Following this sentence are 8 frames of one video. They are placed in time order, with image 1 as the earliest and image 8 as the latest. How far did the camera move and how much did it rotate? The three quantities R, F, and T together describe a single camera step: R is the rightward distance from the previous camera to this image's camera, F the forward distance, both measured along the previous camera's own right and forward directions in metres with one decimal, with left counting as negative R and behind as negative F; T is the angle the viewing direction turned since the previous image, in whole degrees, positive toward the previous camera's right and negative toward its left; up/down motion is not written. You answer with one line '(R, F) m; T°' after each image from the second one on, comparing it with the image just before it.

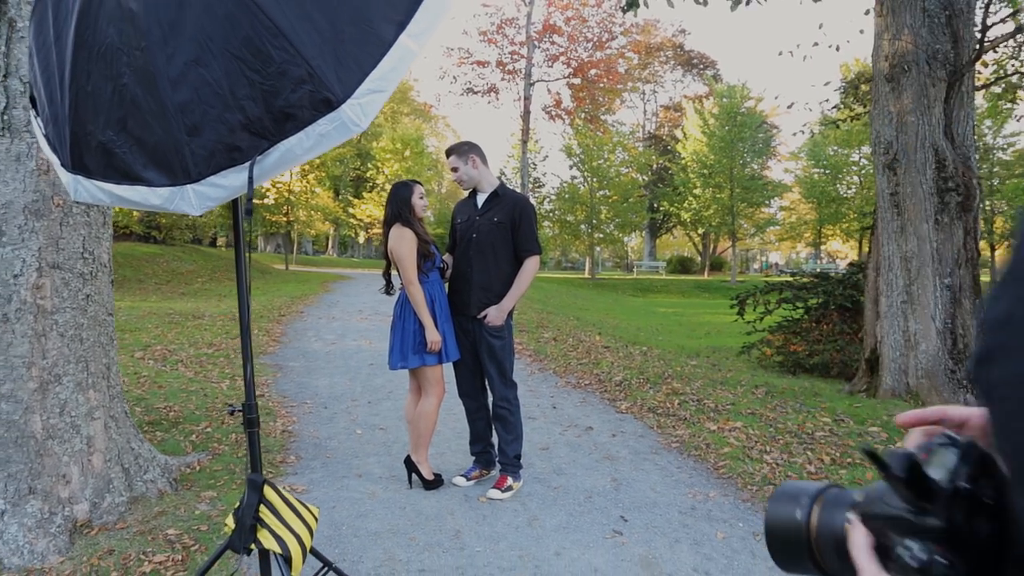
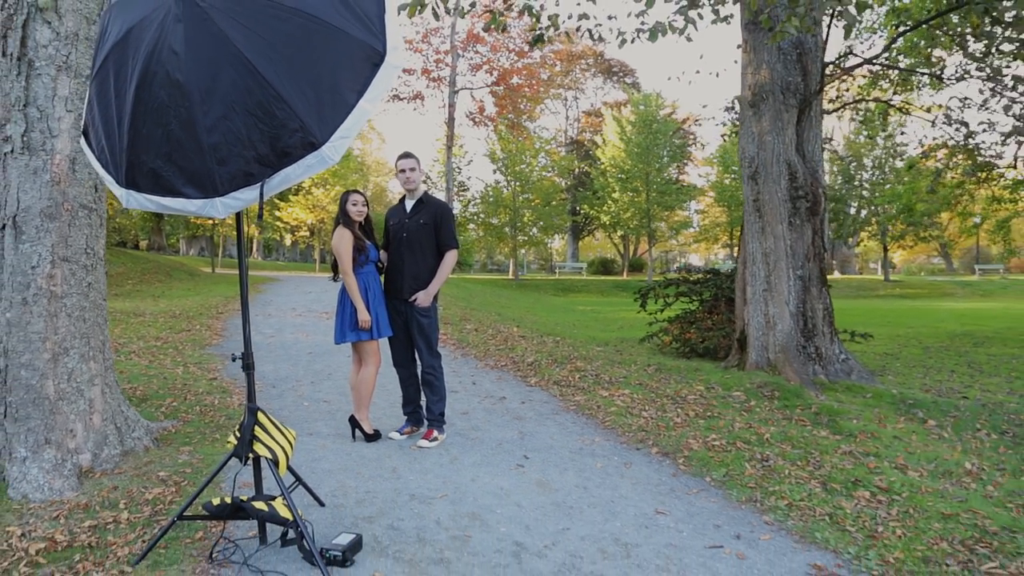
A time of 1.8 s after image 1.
(0.0, -1.2) m; +5°
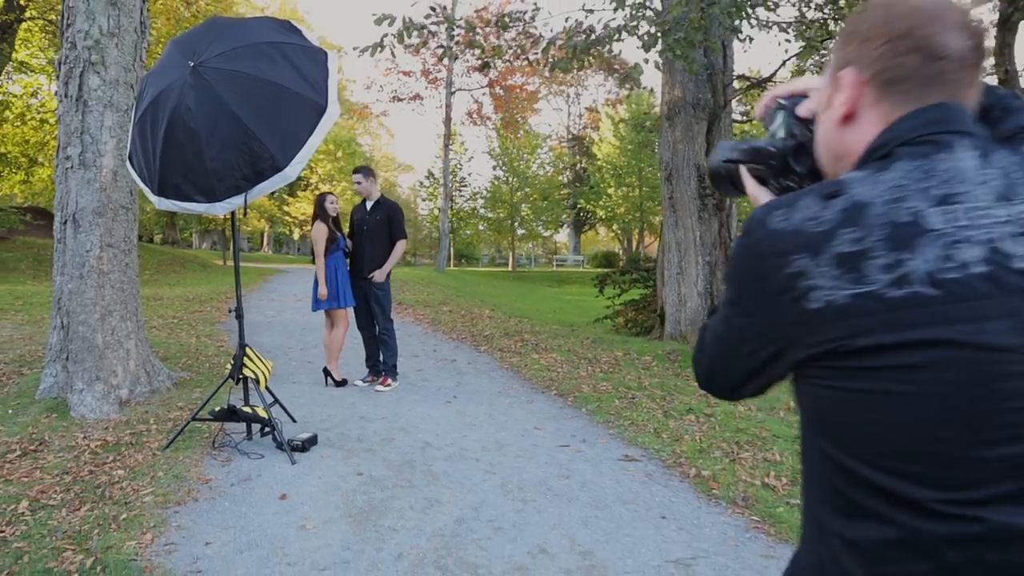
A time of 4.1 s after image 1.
(+0.8, -1.8) m; -1°
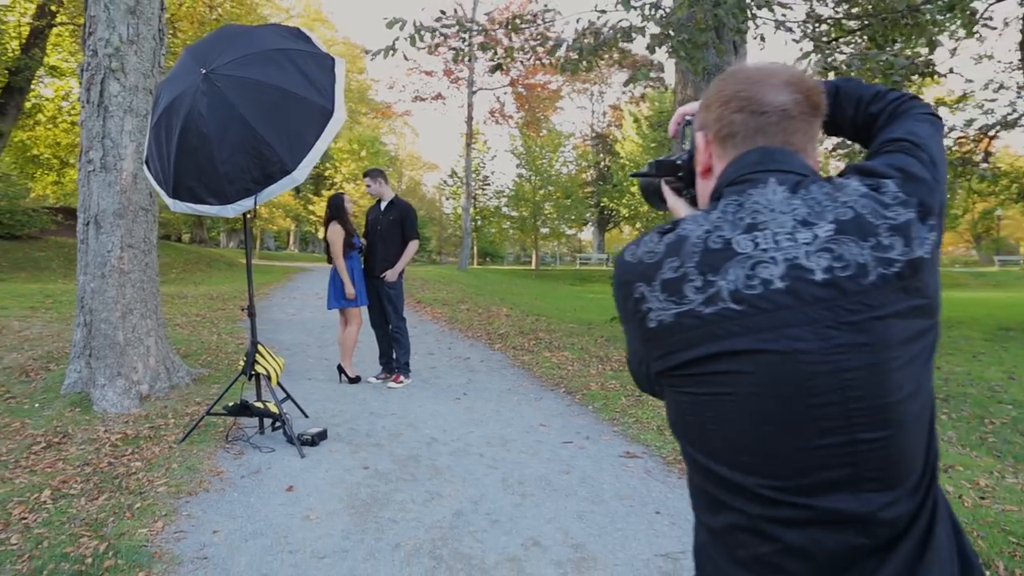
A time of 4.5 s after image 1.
(+0.2, -0.1) m; -2°
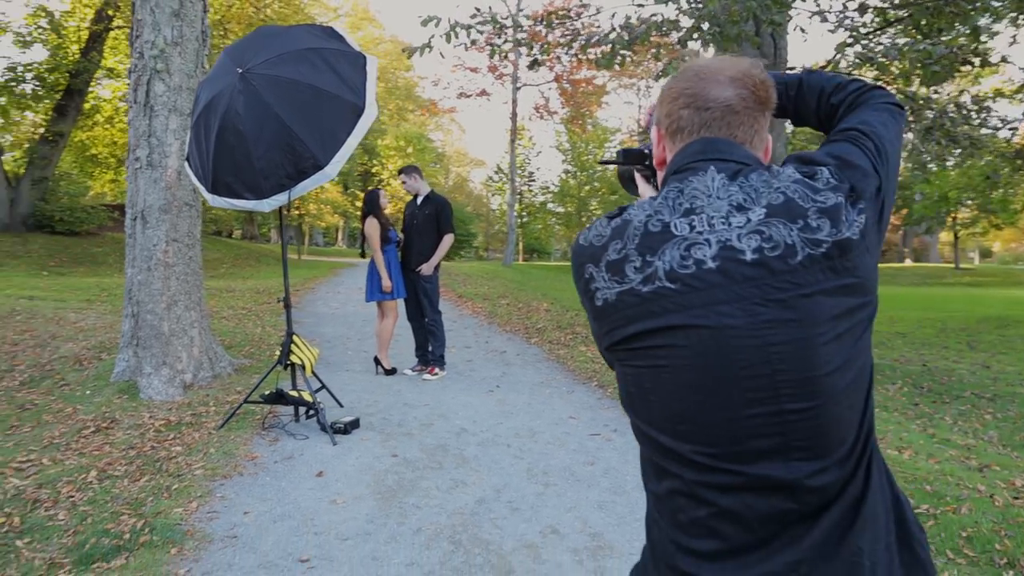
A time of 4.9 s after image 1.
(+0.1, -0.1) m; -3°
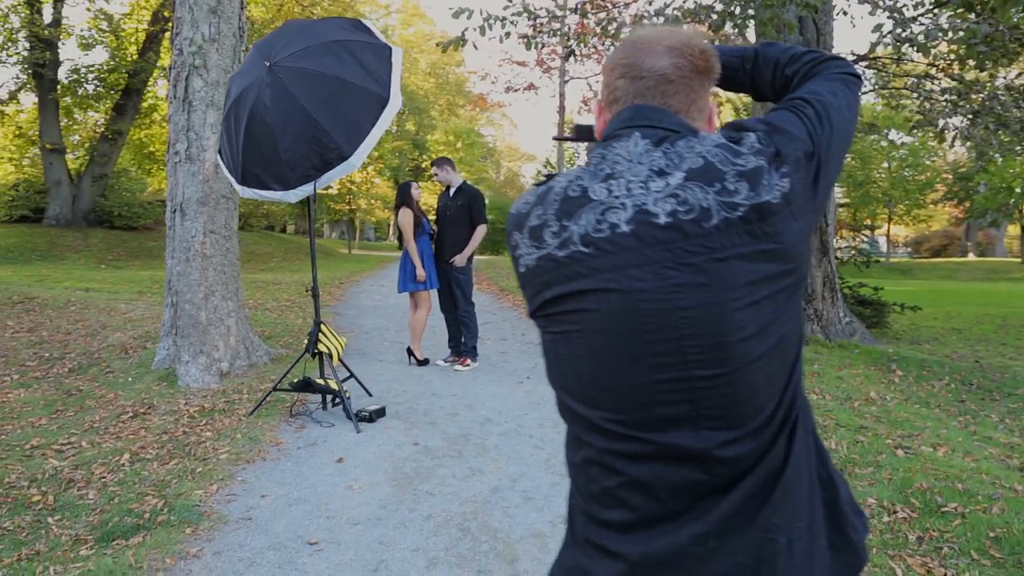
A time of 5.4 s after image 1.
(+0.2, 0.0) m; -4°
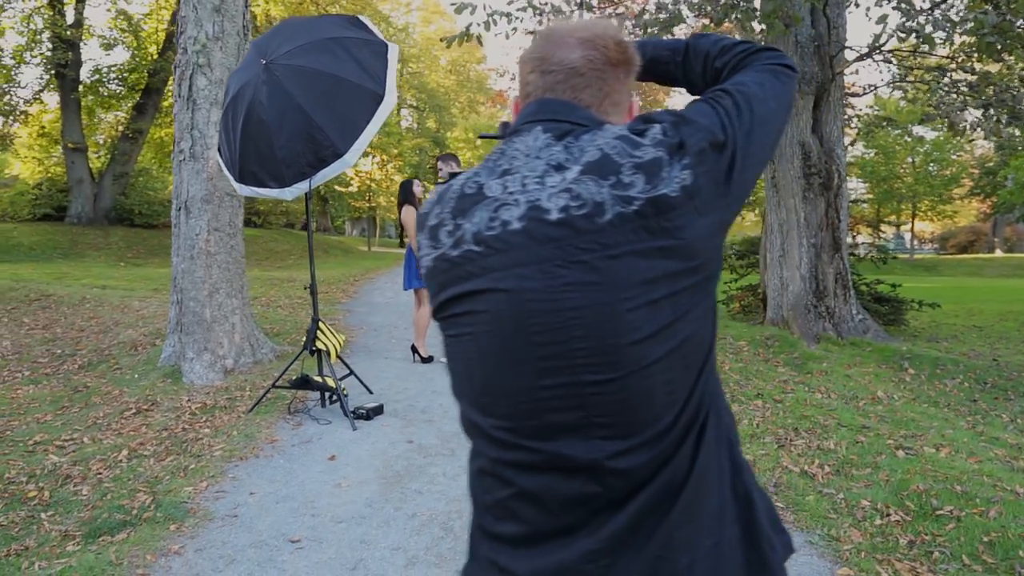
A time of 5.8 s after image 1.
(+0.2, 0.0) m; -2°
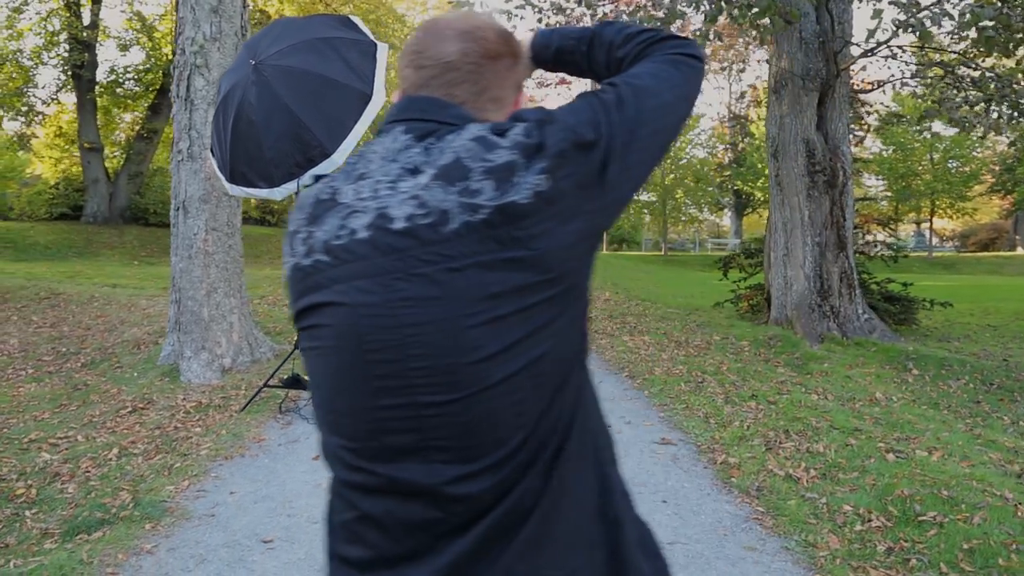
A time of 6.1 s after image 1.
(+0.2, 0.0) m; -1°
